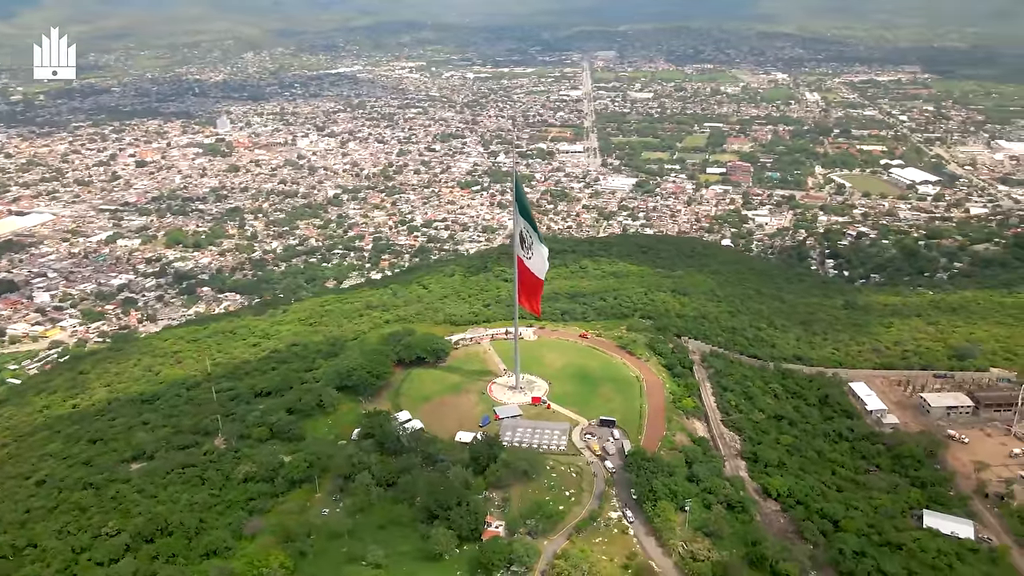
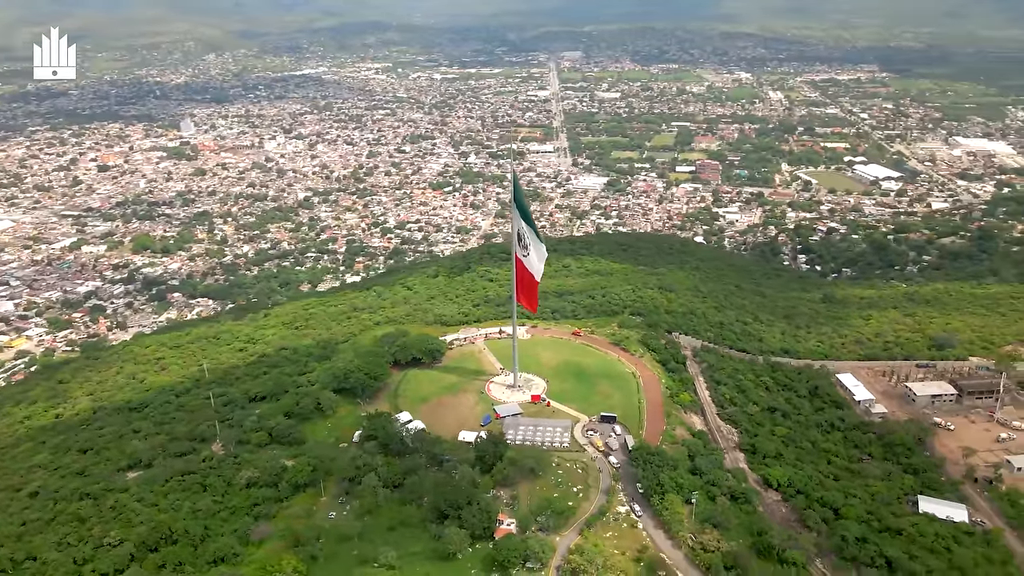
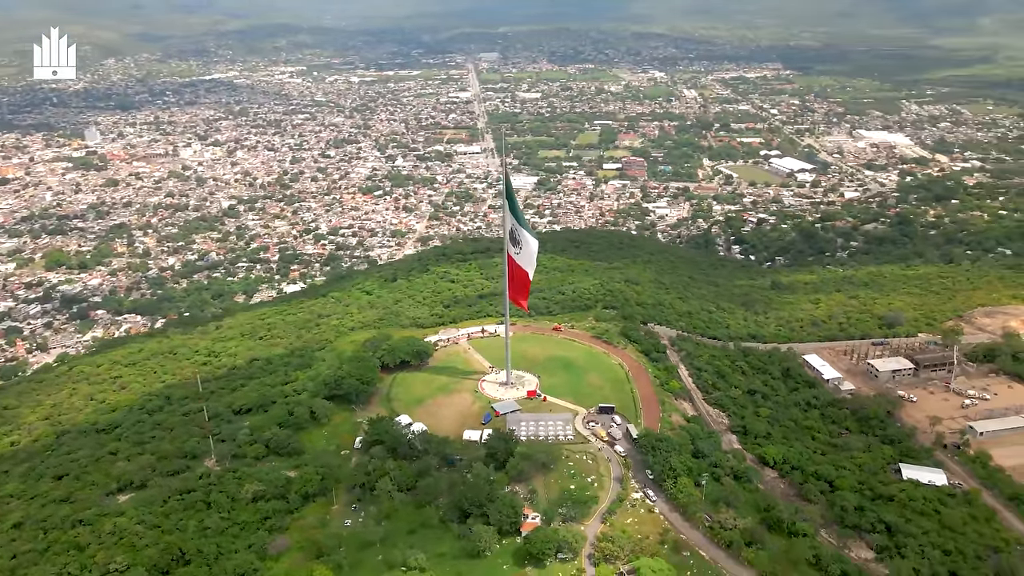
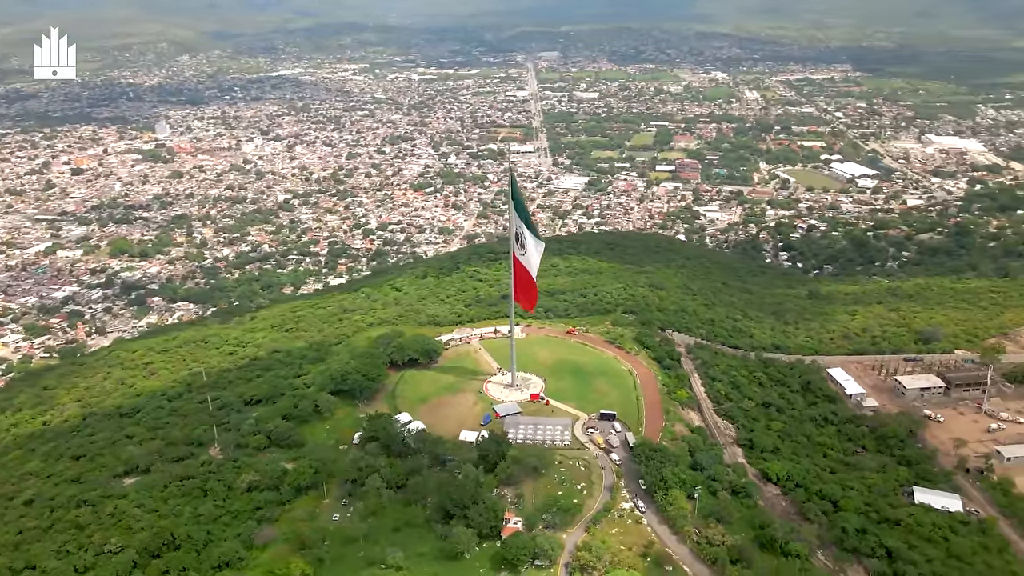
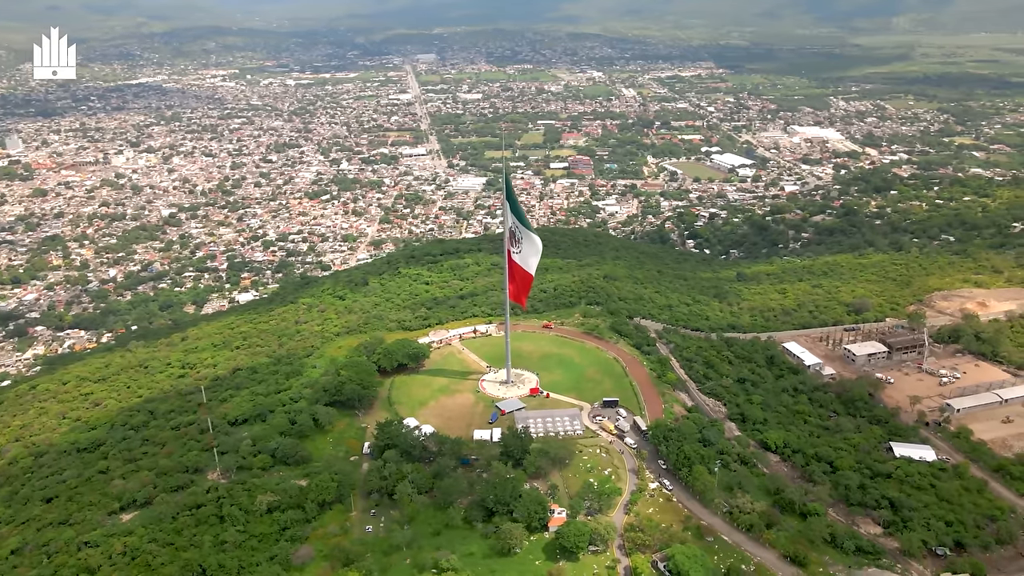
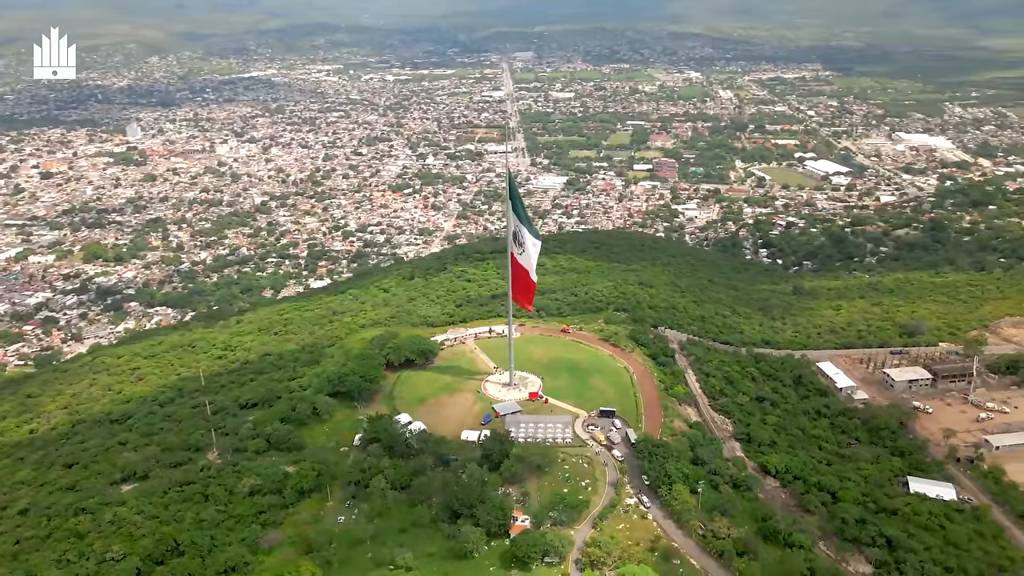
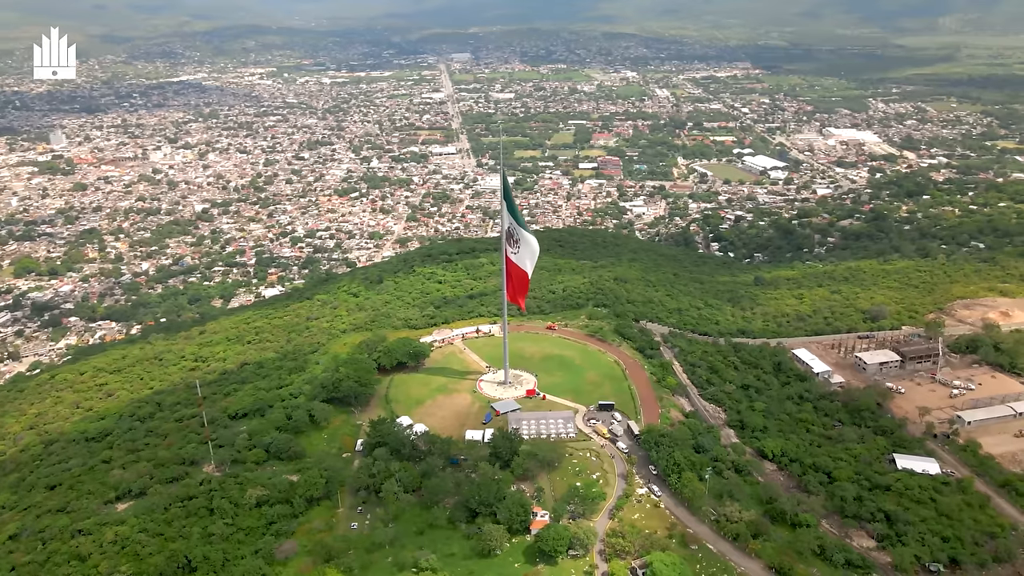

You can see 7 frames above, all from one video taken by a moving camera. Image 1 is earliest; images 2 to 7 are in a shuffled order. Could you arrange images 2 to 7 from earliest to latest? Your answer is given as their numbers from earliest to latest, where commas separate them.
2, 4, 6, 3, 7, 5
